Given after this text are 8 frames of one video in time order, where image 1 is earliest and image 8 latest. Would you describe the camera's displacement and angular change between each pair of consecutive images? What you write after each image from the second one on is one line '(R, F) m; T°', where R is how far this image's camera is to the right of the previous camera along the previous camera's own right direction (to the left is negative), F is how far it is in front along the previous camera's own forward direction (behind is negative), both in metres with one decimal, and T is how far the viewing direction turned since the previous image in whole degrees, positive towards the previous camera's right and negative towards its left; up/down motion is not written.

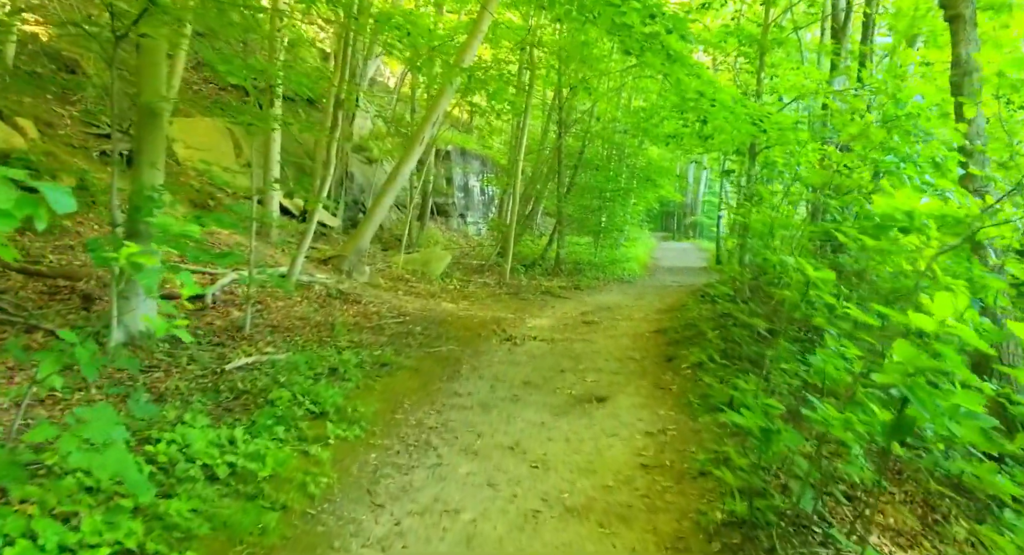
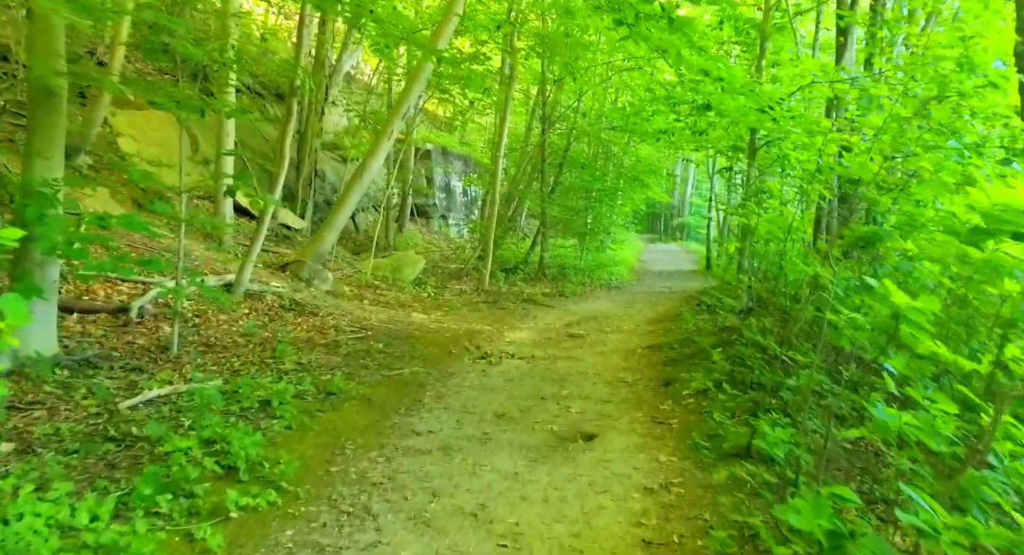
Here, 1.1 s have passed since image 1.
(+0.1, +1.2) m; +1°
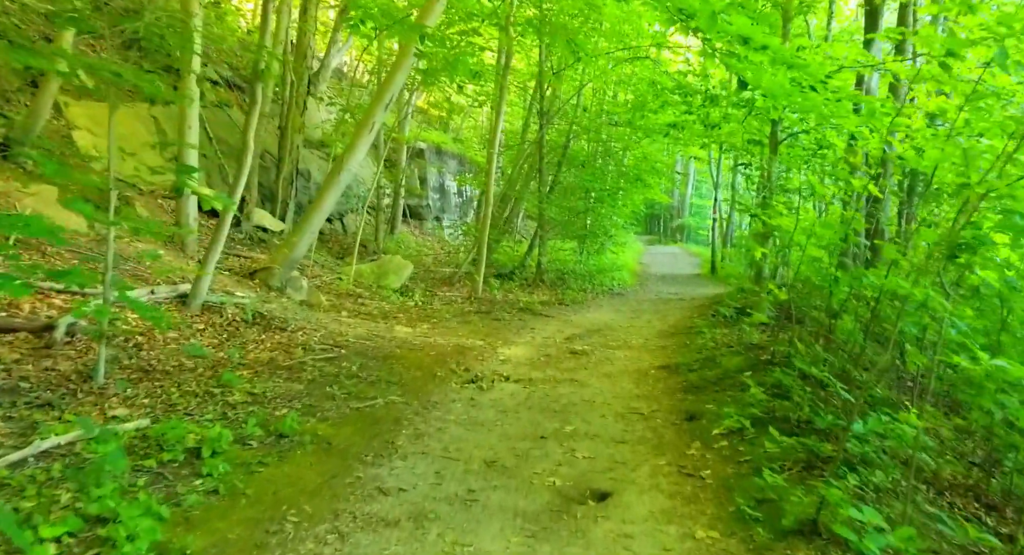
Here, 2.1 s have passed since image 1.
(0.0, +1.2) m; 0°
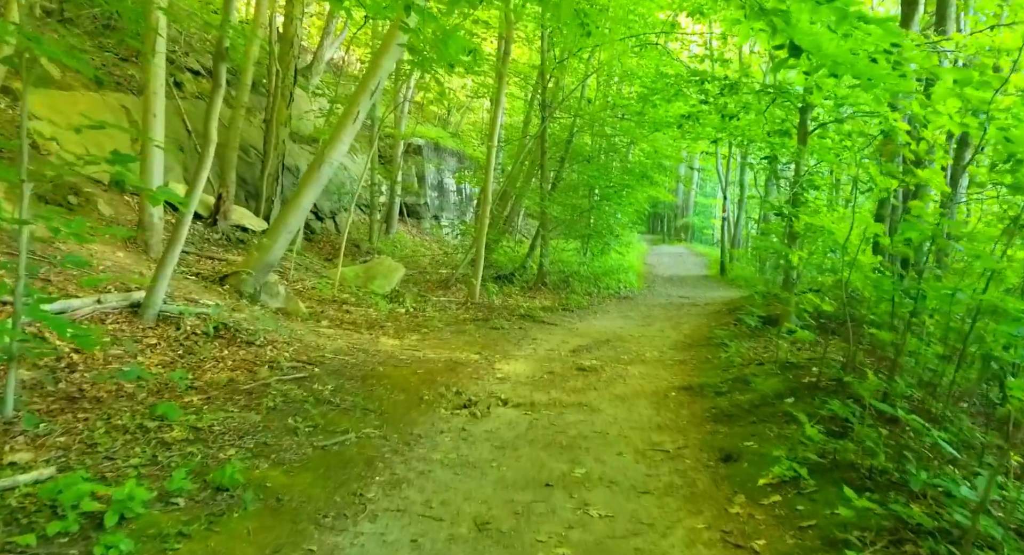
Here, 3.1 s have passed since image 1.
(0.0, +1.1) m; 0°
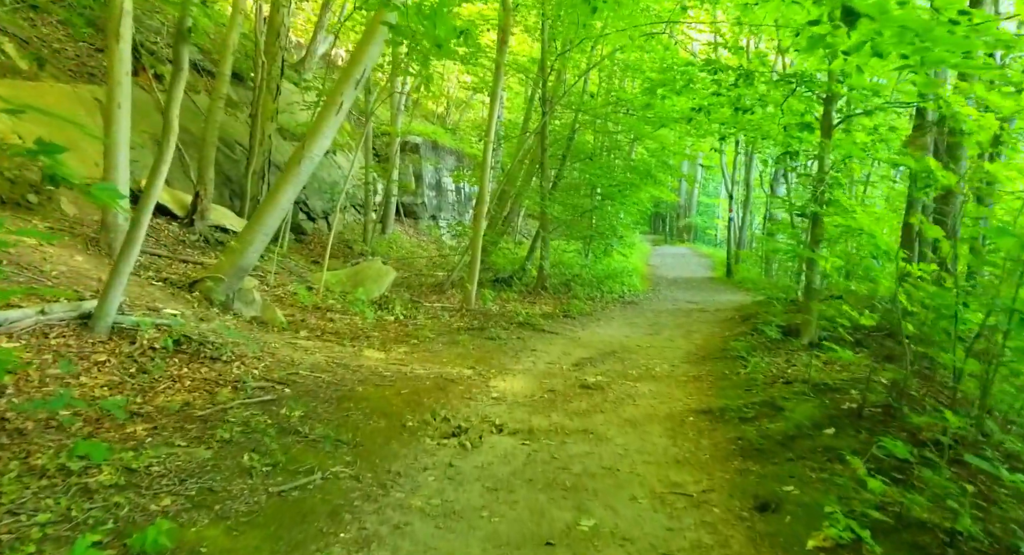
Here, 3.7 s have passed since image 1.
(0.0, +0.8) m; 0°
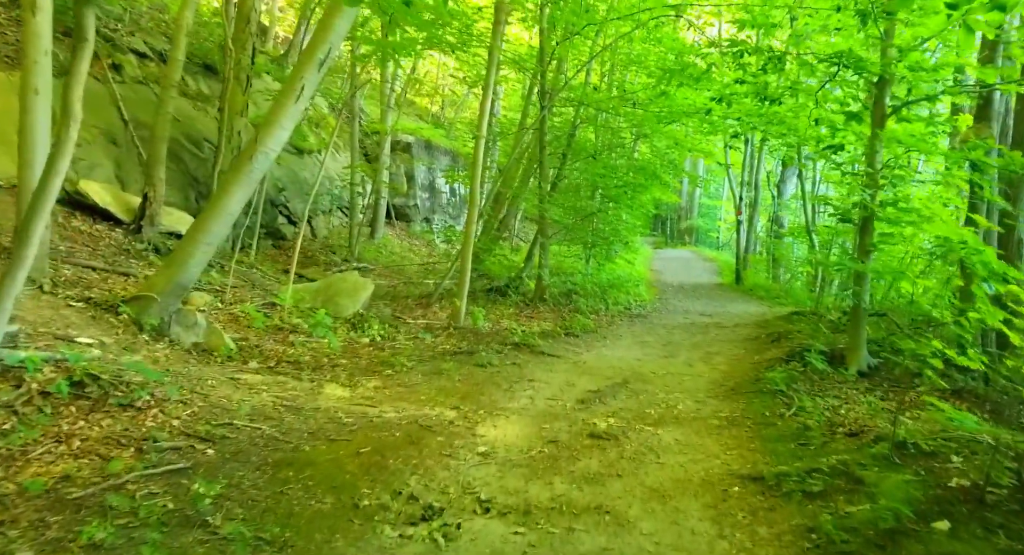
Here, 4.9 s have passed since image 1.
(+0.1, +1.5) m; 0°
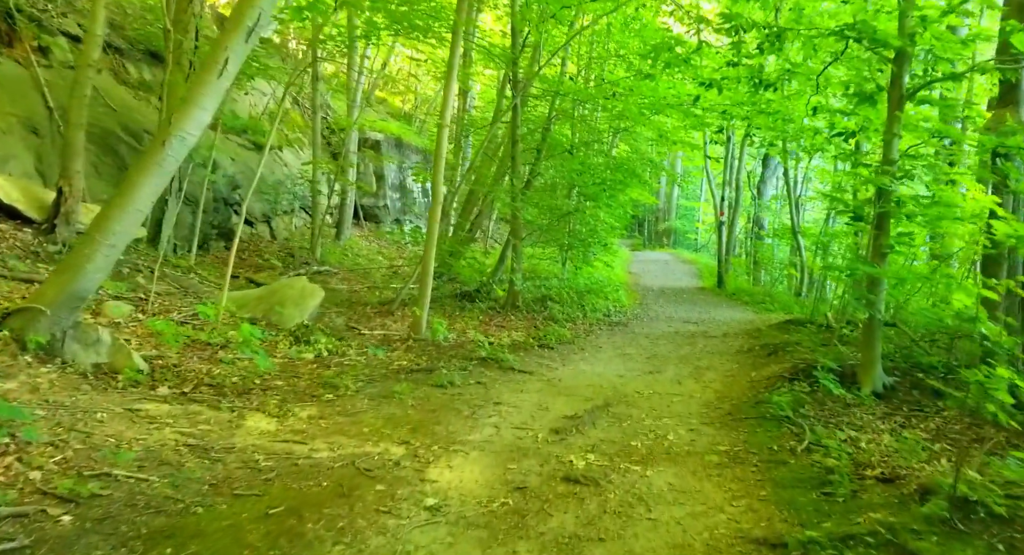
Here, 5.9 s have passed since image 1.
(+0.1, +1.1) m; +2°
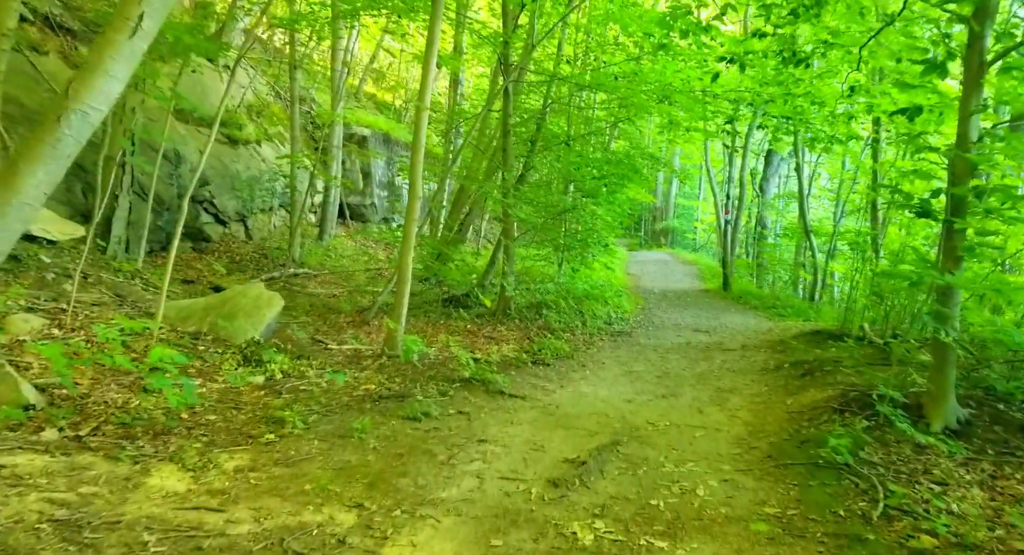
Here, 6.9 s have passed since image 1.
(+0.1, +1.3) m; 0°
